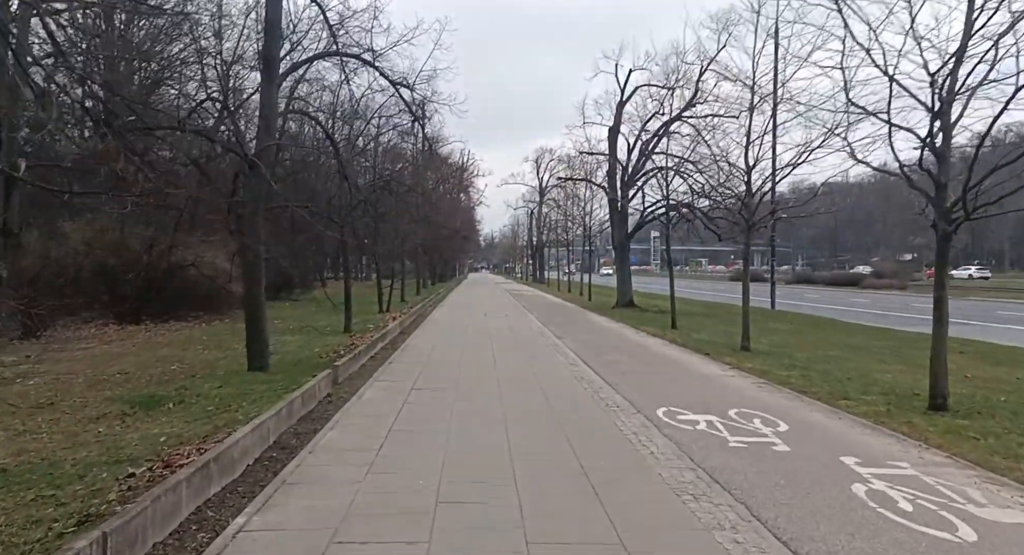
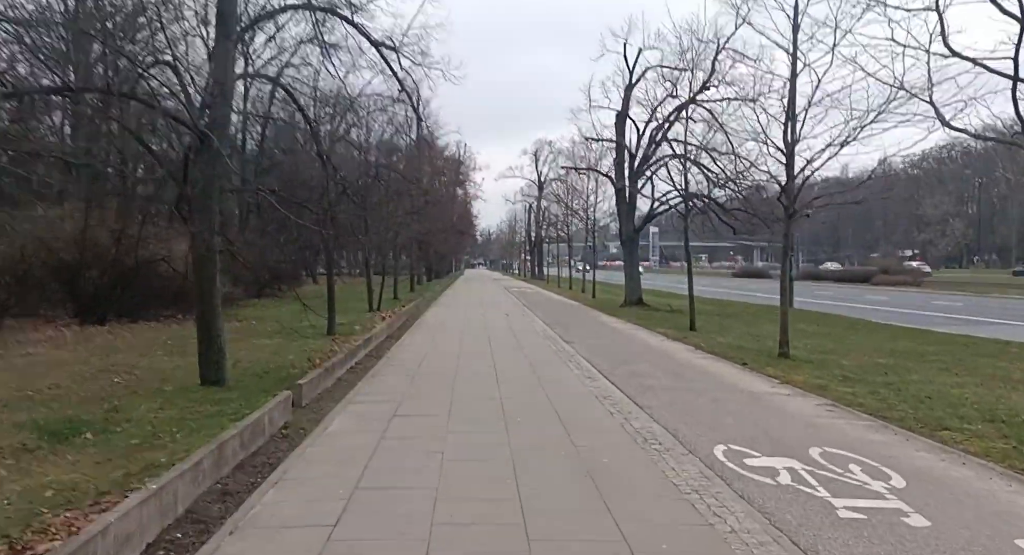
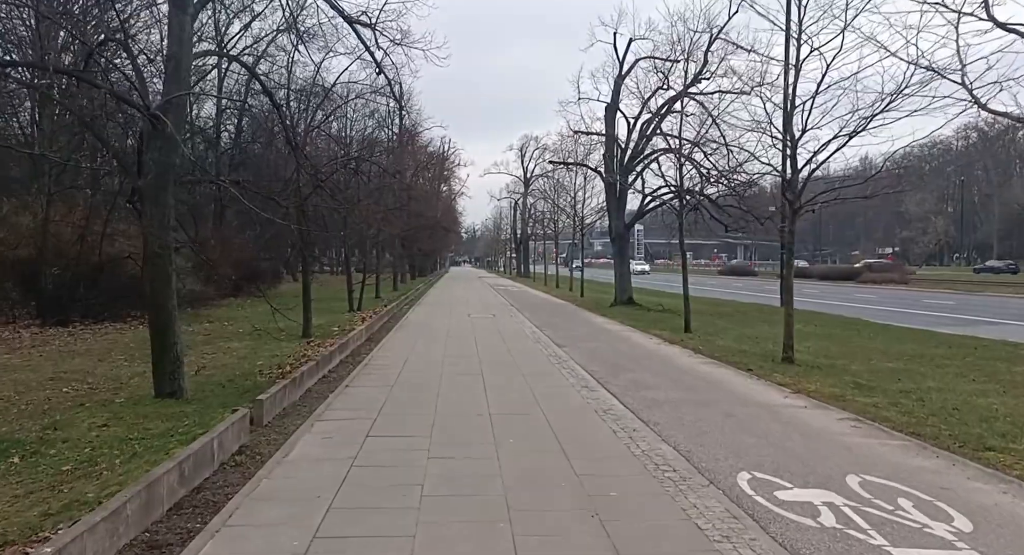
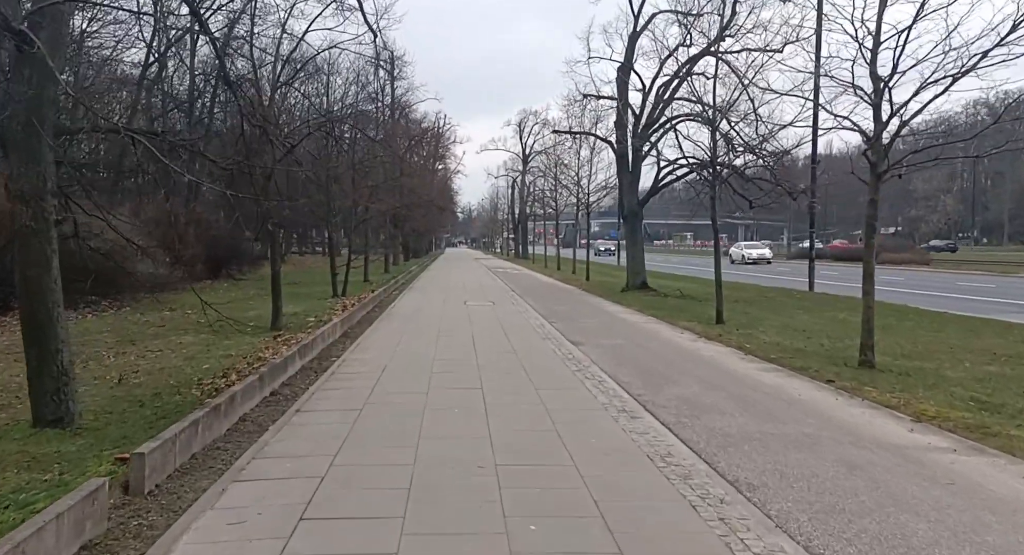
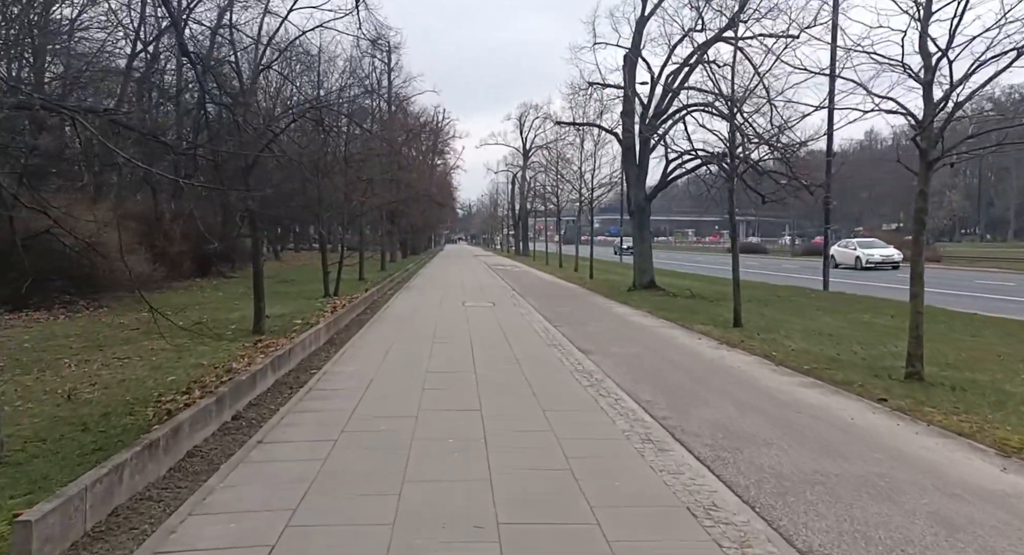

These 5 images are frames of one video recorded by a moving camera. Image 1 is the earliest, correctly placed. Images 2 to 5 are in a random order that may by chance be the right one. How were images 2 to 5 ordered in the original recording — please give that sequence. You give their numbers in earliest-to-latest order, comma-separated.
2, 3, 4, 5
